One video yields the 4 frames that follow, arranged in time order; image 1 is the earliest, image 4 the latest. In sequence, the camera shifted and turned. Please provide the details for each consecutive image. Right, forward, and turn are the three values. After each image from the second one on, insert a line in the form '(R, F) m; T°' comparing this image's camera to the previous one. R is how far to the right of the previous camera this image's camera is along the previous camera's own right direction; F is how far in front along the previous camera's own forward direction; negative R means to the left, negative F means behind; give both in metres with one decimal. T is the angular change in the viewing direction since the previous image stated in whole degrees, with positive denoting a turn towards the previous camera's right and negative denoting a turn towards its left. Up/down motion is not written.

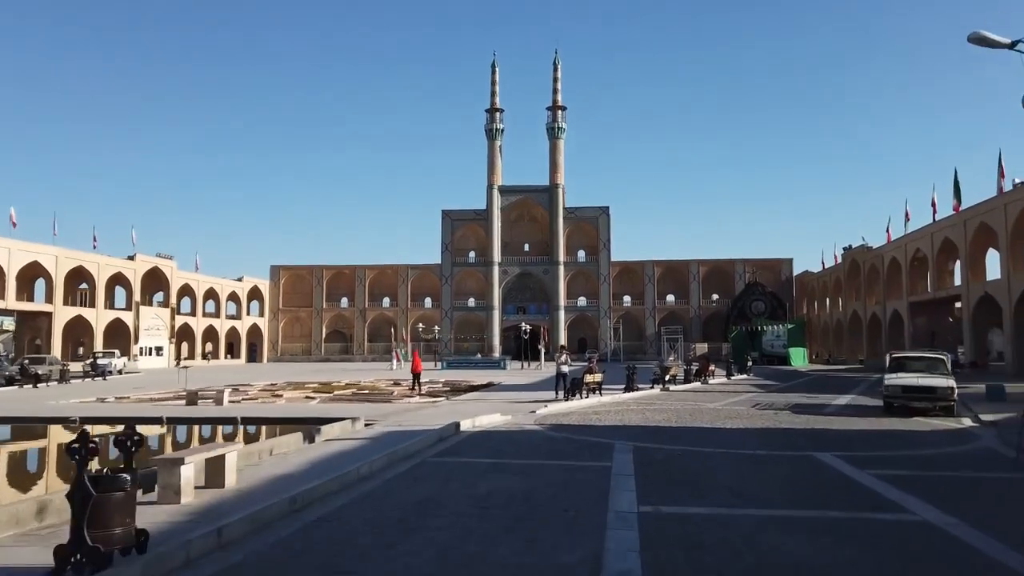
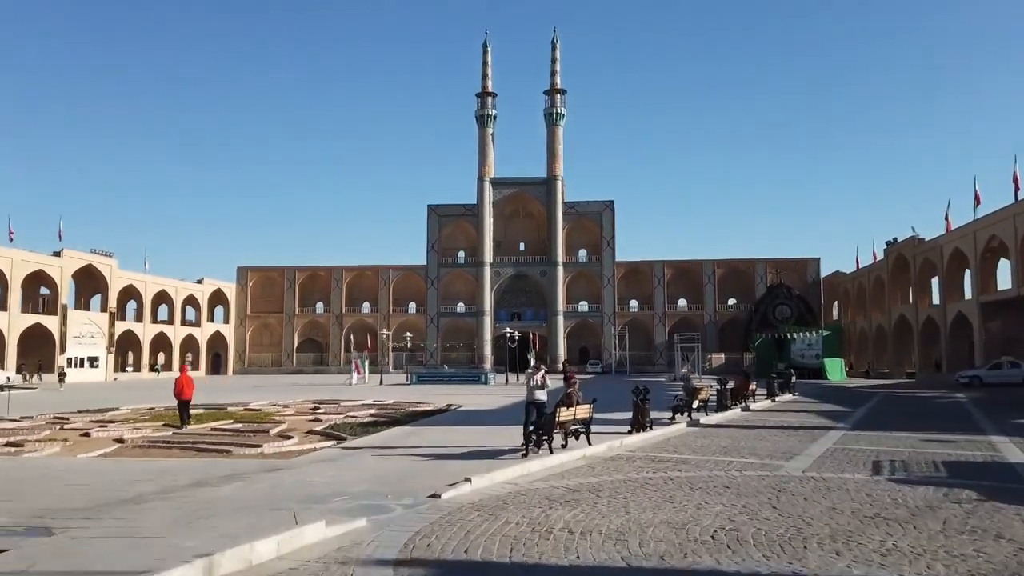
(+0.8, +5.5) m; 0°
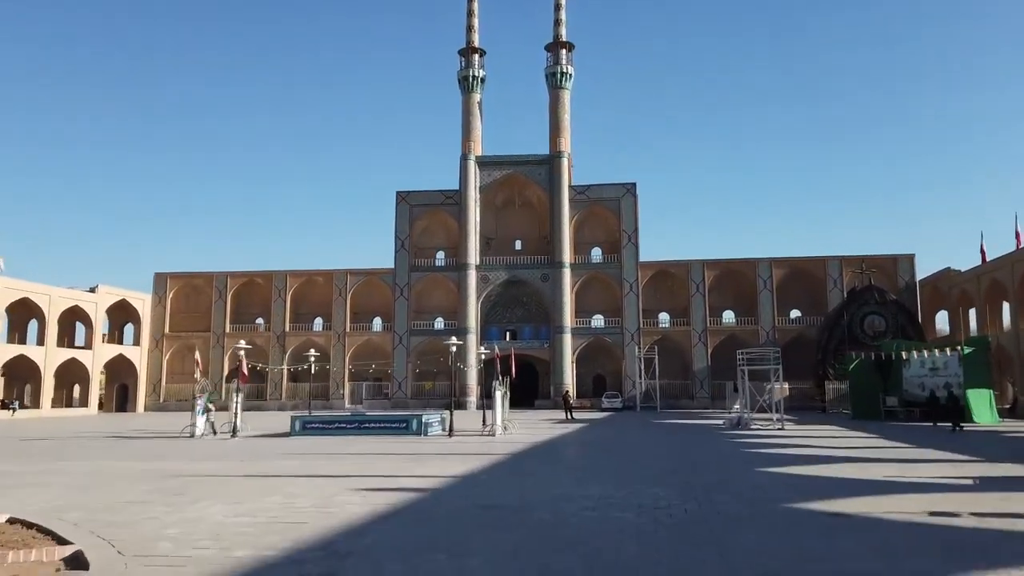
(+1.4, +11.1) m; -2°
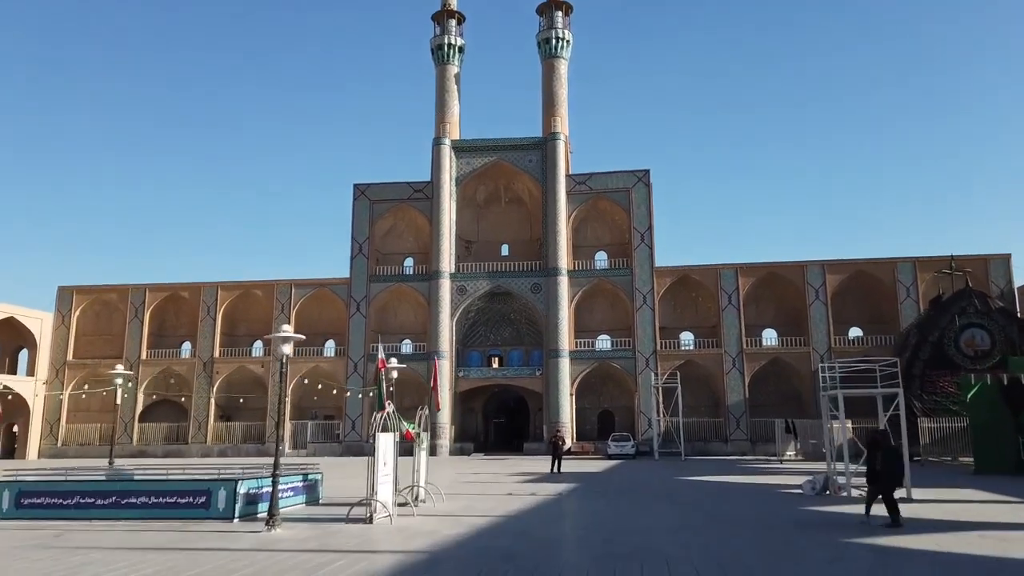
(+1.2, +7.4) m; -1°
